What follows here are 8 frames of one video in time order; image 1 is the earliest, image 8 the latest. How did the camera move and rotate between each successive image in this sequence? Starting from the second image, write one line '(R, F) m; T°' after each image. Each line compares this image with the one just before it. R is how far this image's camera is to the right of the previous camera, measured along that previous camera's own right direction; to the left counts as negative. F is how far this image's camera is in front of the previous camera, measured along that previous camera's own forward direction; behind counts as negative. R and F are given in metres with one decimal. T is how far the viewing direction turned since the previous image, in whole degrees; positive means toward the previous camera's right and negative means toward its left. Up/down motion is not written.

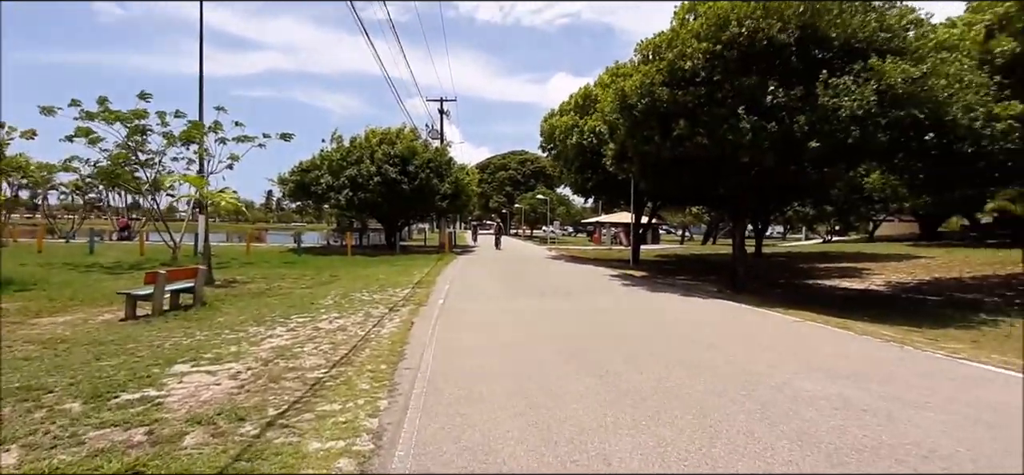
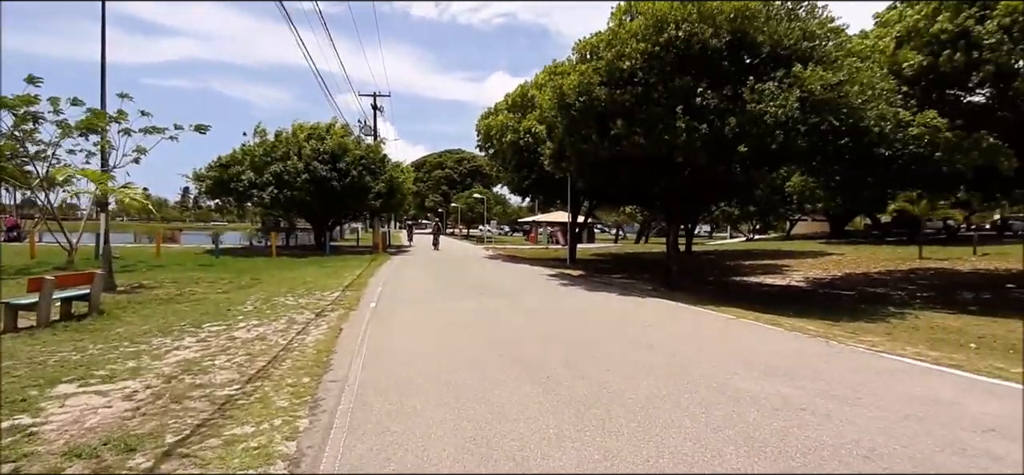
(0.0, +0.4) m; +7°
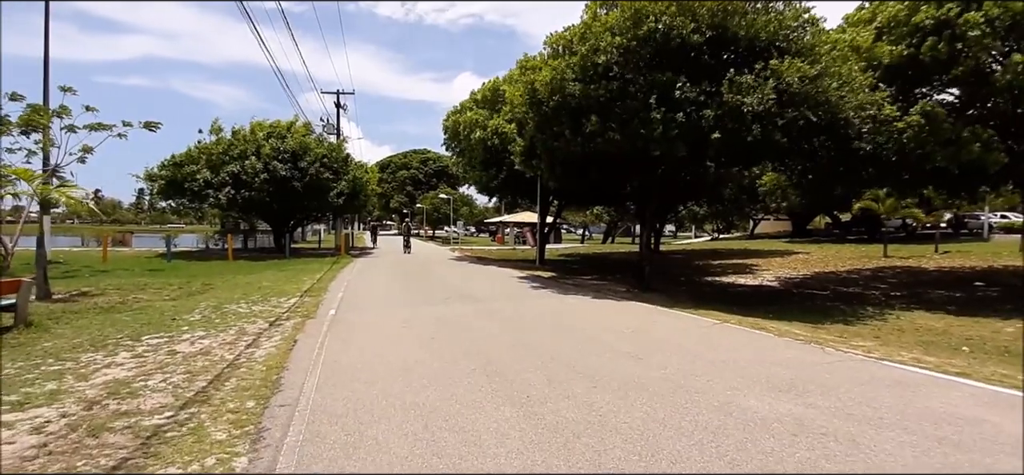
(-0.1, +0.7) m; +3°
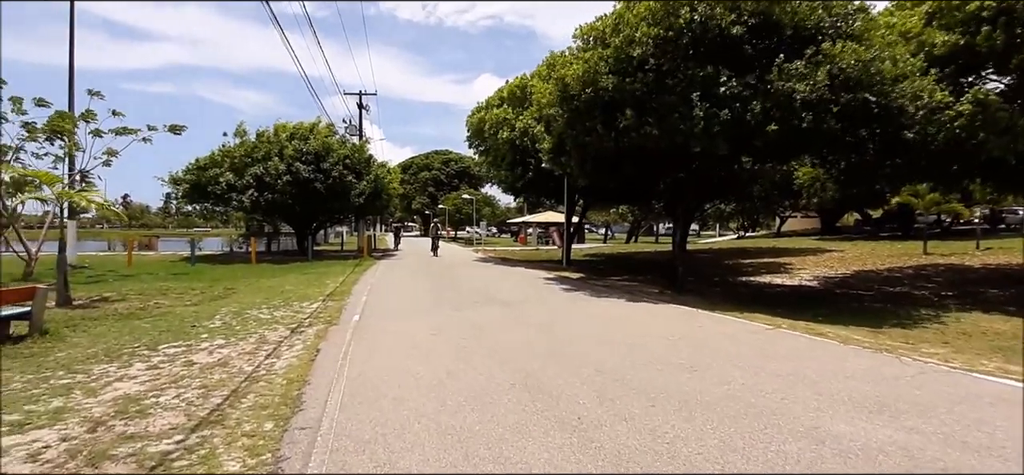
(-0.2, +0.7) m; -2°
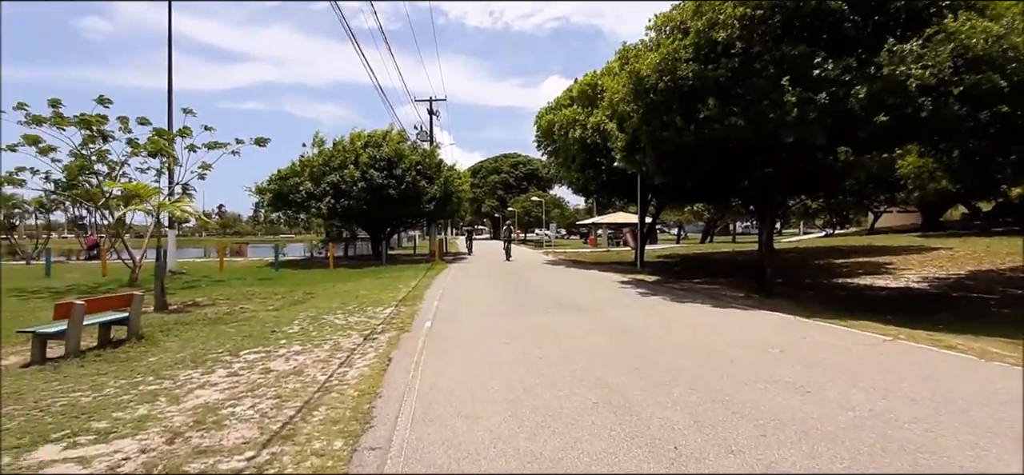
(-0.1, +0.5) m; -7°
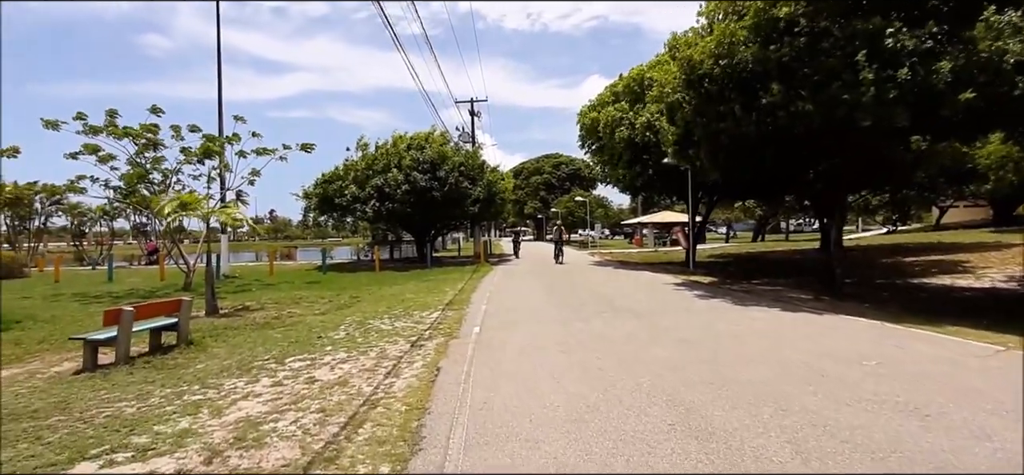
(-0.2, +0.6) m; -4°
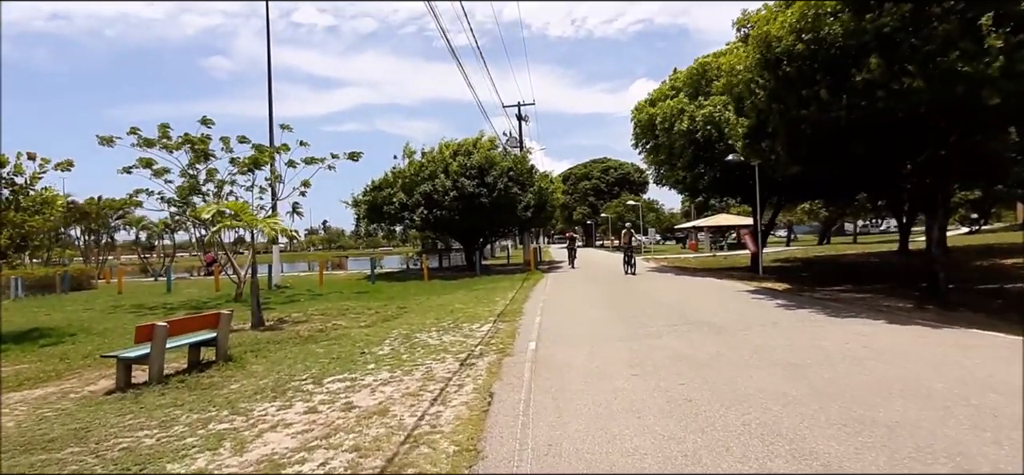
(-0.2, +1.1) m; -5°
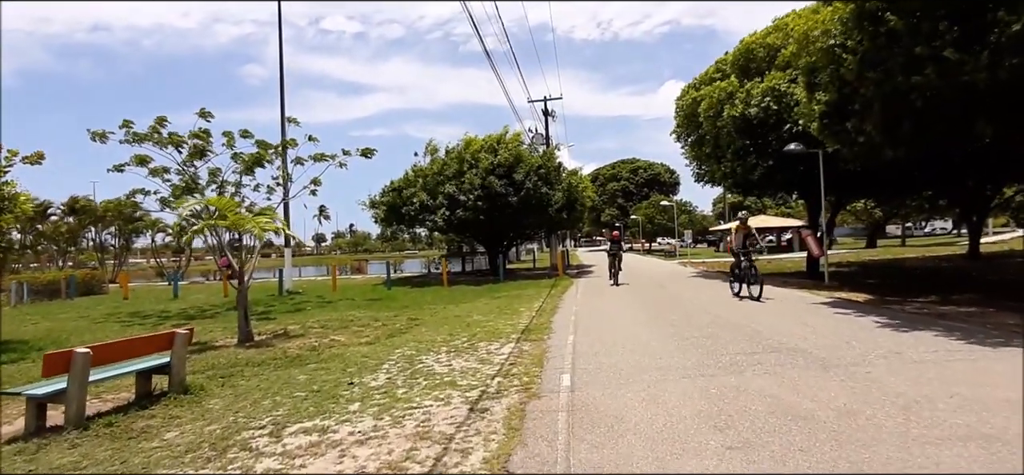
(0.0, +2.4) m; -3°
